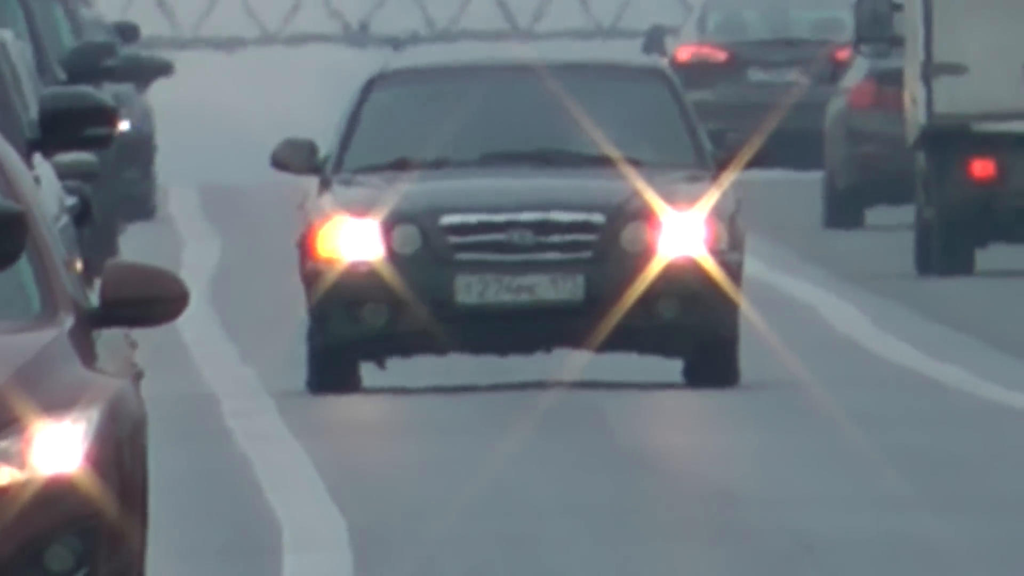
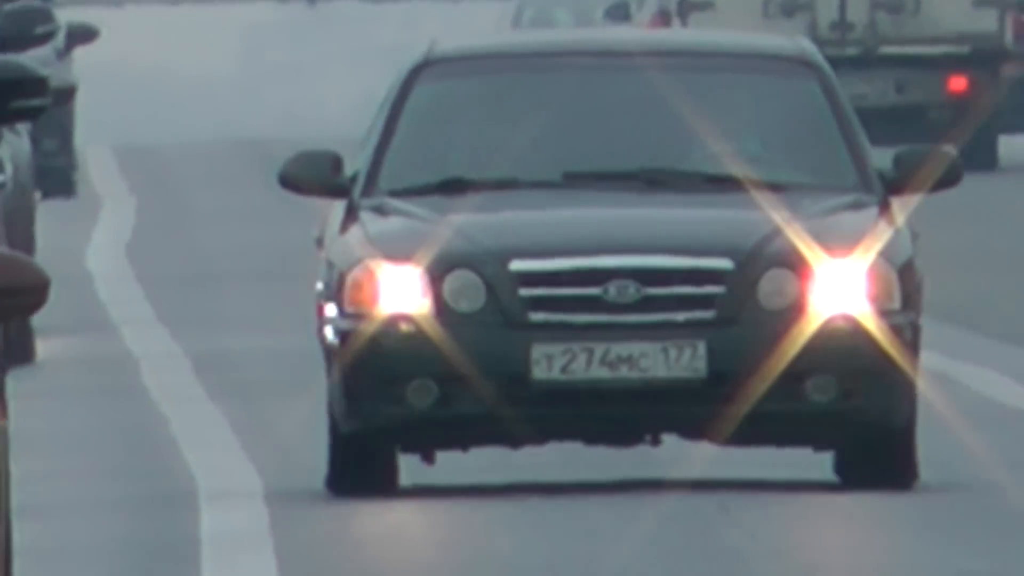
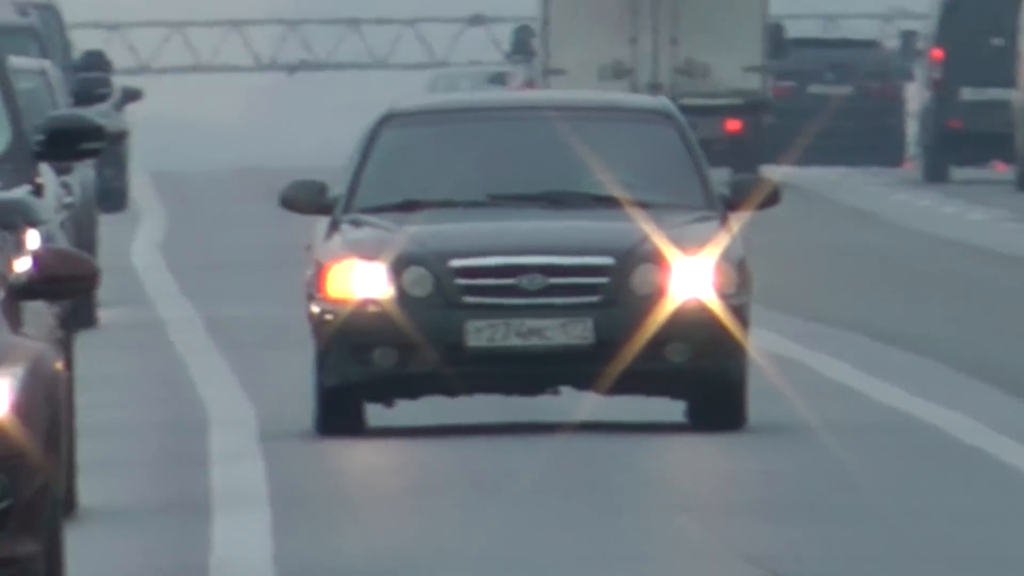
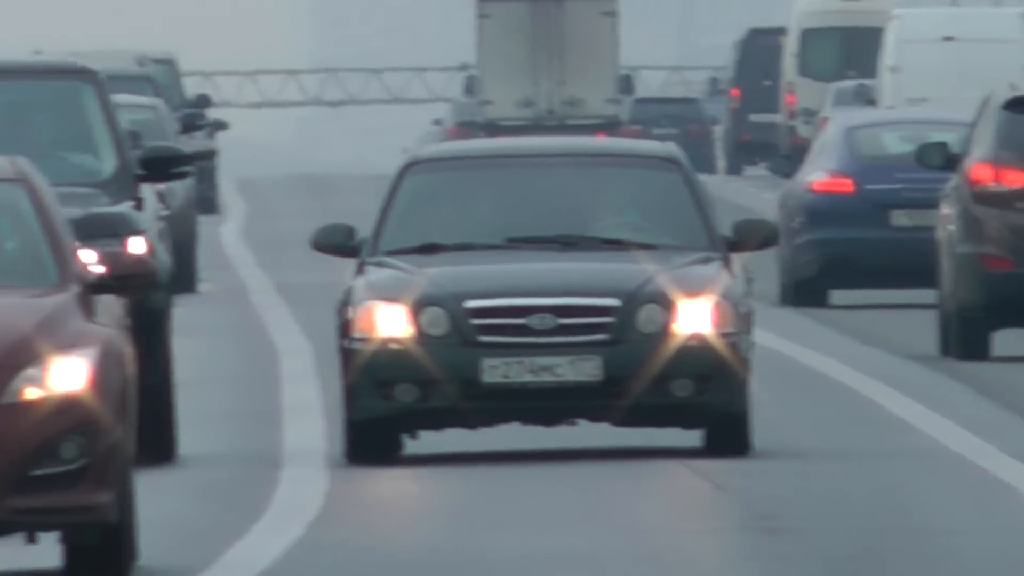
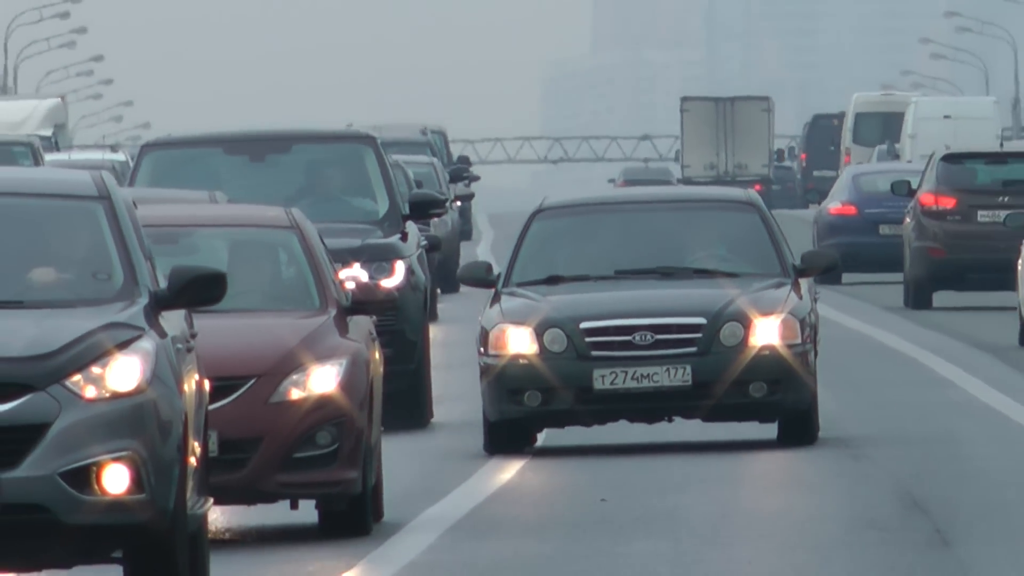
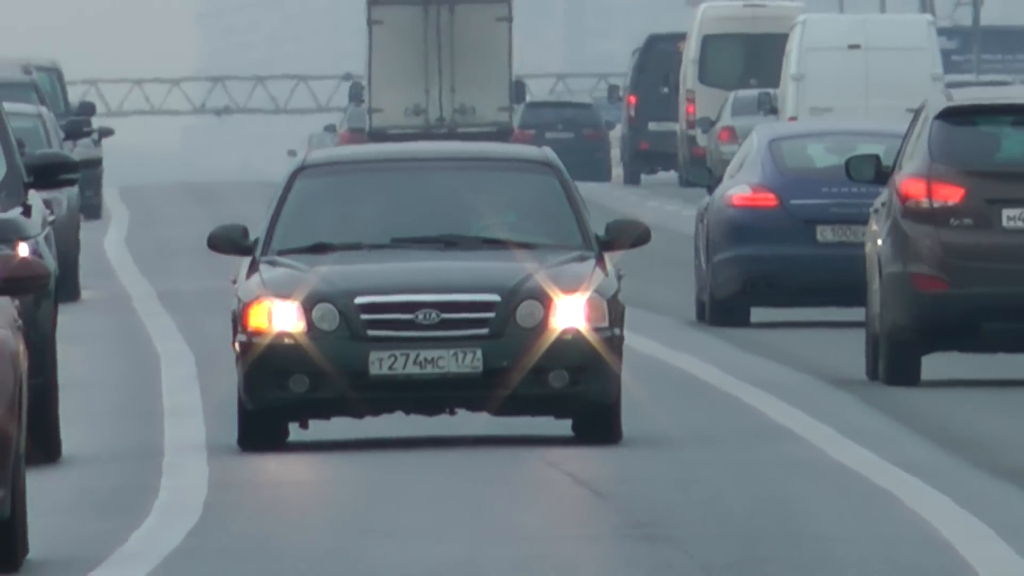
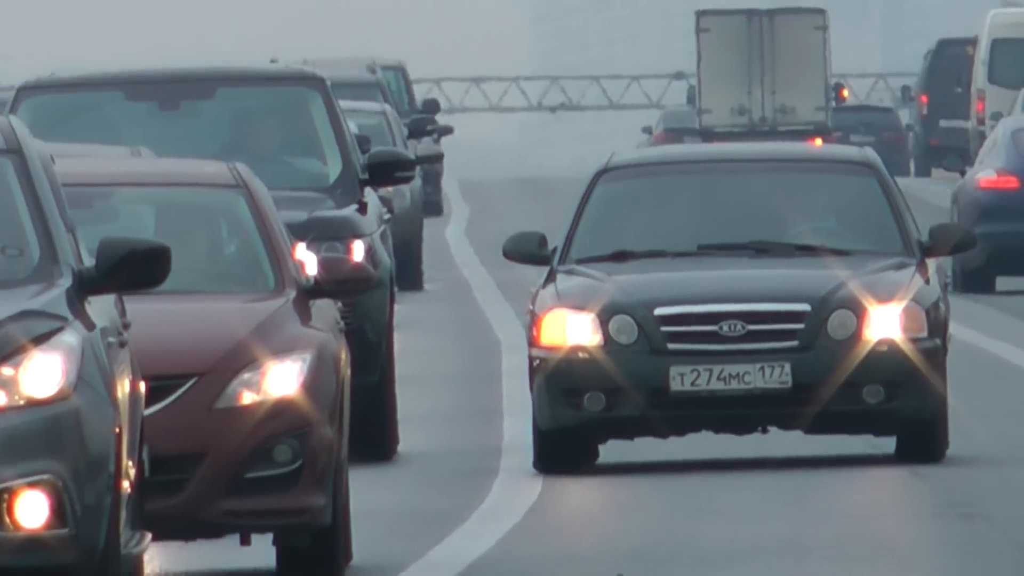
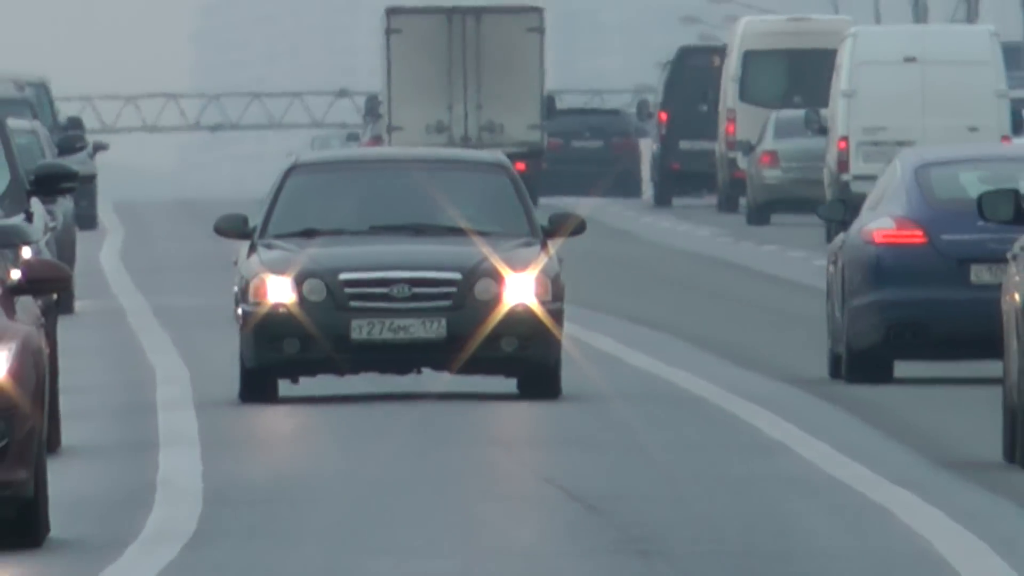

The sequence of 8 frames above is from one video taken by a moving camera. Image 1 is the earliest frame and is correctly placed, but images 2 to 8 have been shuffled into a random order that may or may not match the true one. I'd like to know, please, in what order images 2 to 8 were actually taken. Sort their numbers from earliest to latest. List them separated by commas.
2, 3, 8, 6, 4, 7, 5
